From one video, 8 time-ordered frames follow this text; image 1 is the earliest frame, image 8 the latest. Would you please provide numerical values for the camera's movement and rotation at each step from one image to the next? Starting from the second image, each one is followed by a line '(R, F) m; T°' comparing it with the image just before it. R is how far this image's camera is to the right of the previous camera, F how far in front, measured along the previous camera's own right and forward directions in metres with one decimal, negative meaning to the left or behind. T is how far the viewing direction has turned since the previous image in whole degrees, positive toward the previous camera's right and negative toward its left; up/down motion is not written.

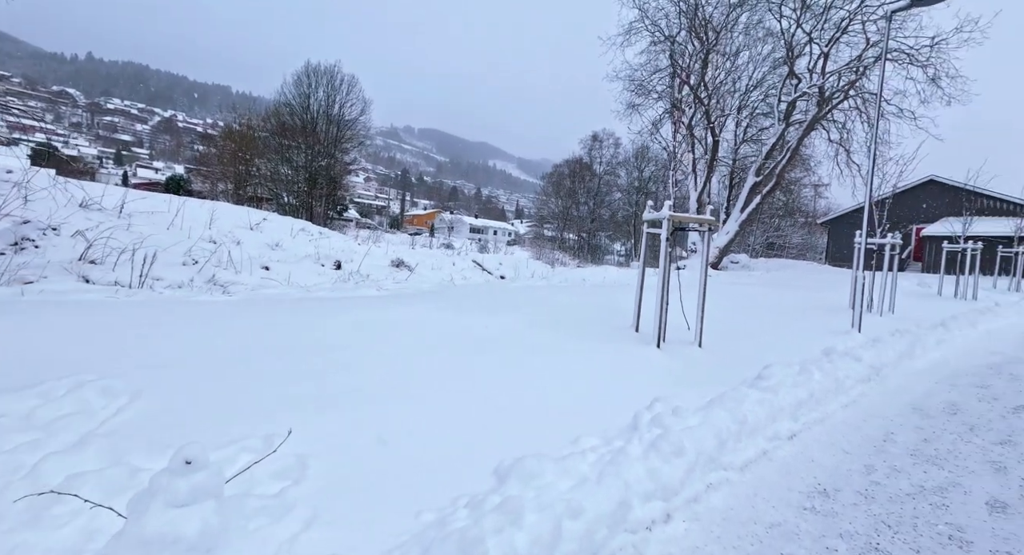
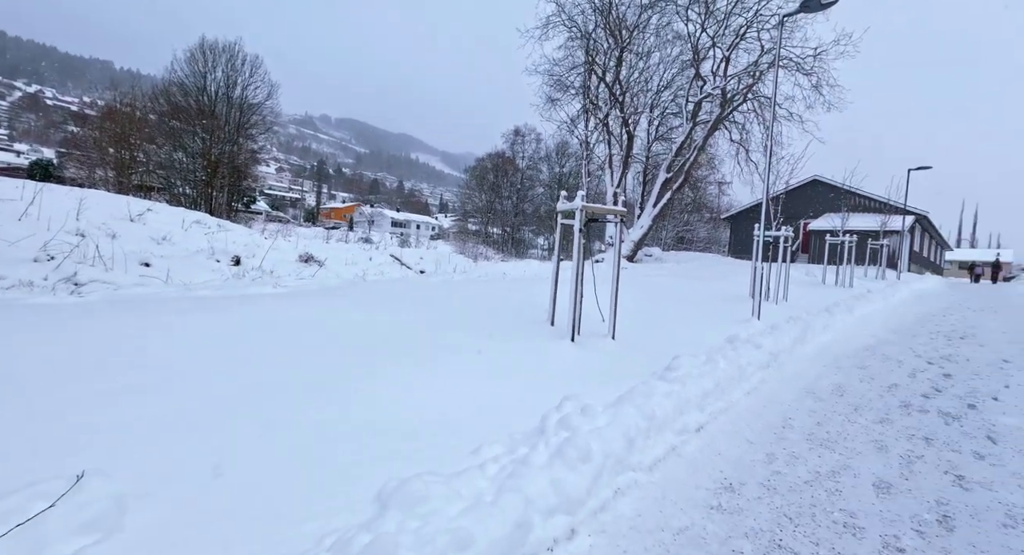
(+0.2, +0.3) m; +9°
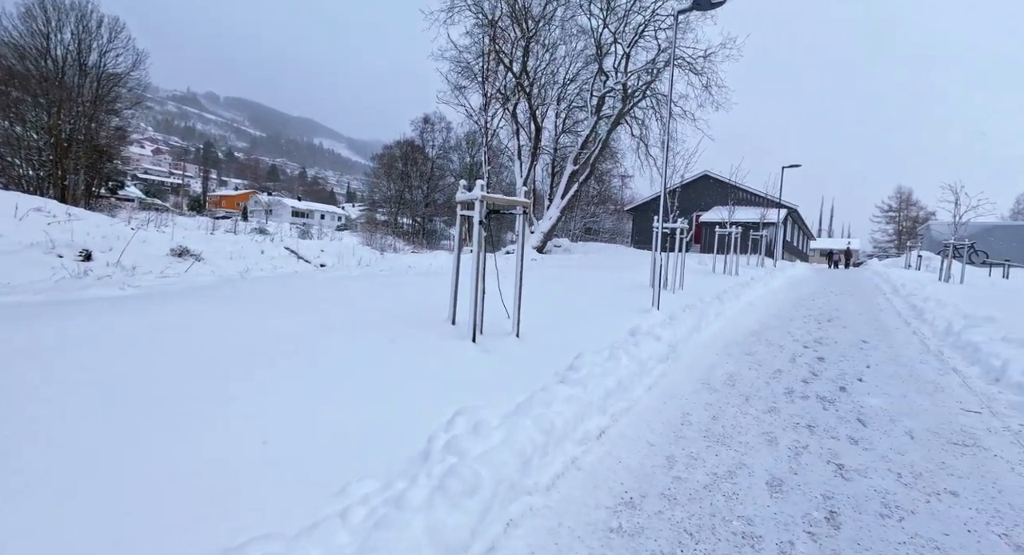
(+0.2, +0.3) m; +10°
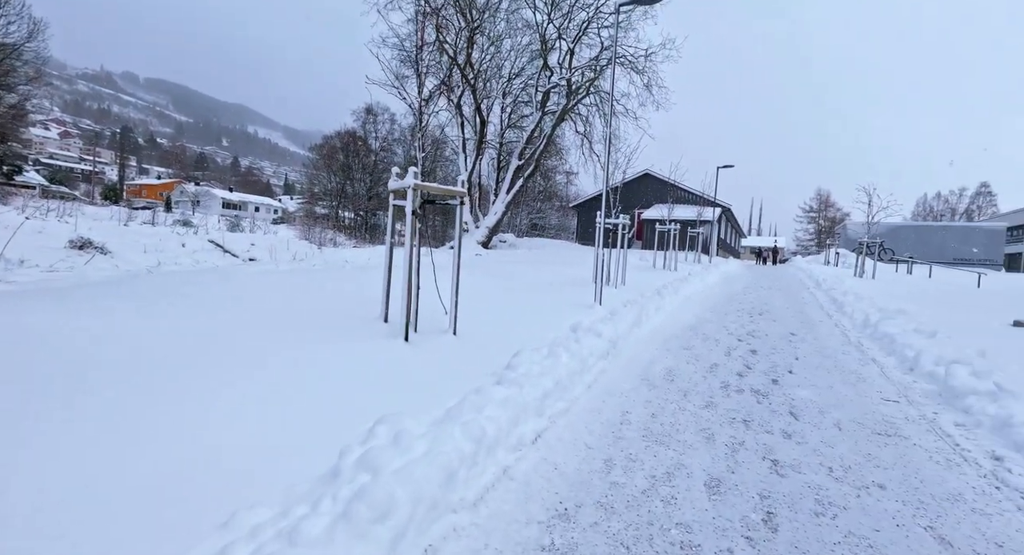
(+0.1, +0.2) m; +6°
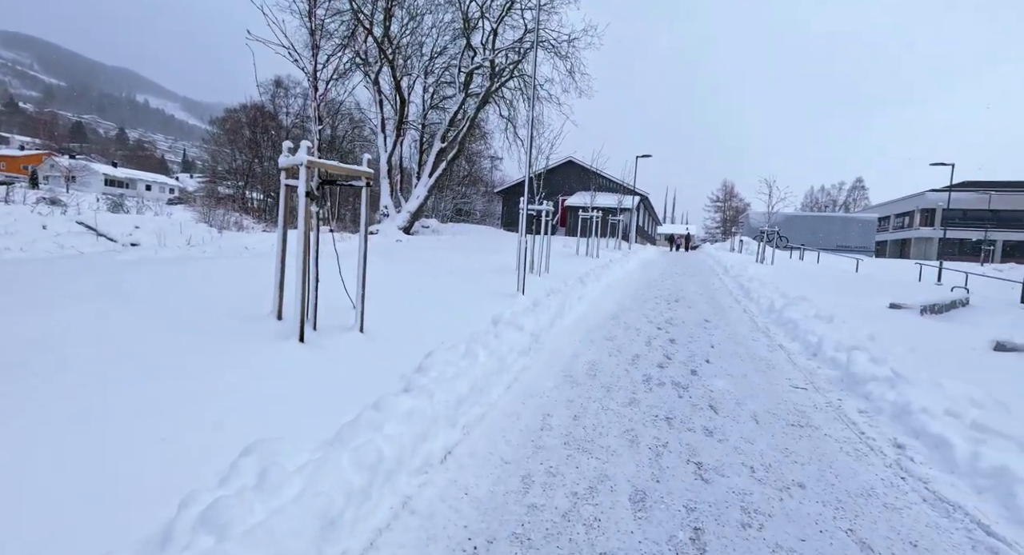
(+0.1, +0.4) m; +8°
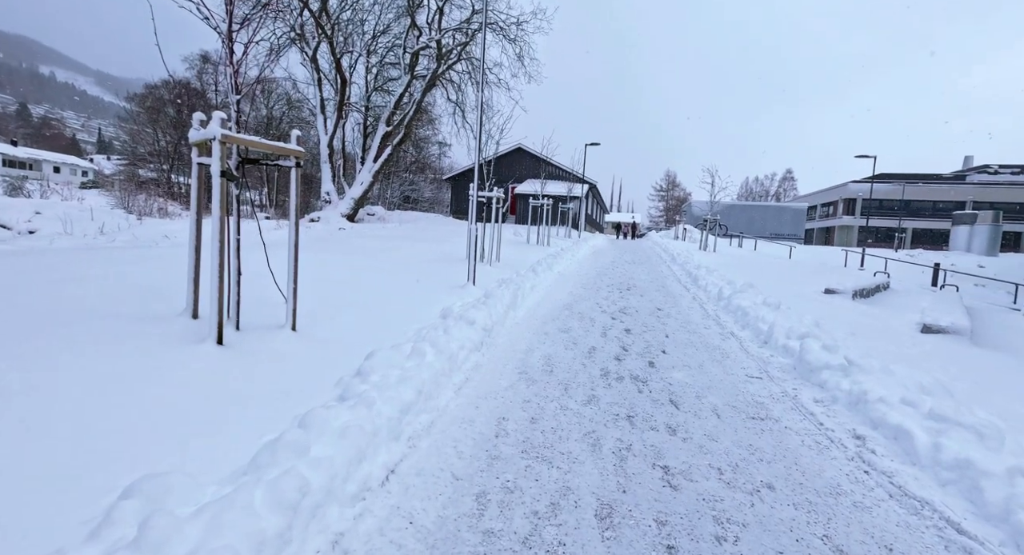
(0.0, +0.3) m; +6°
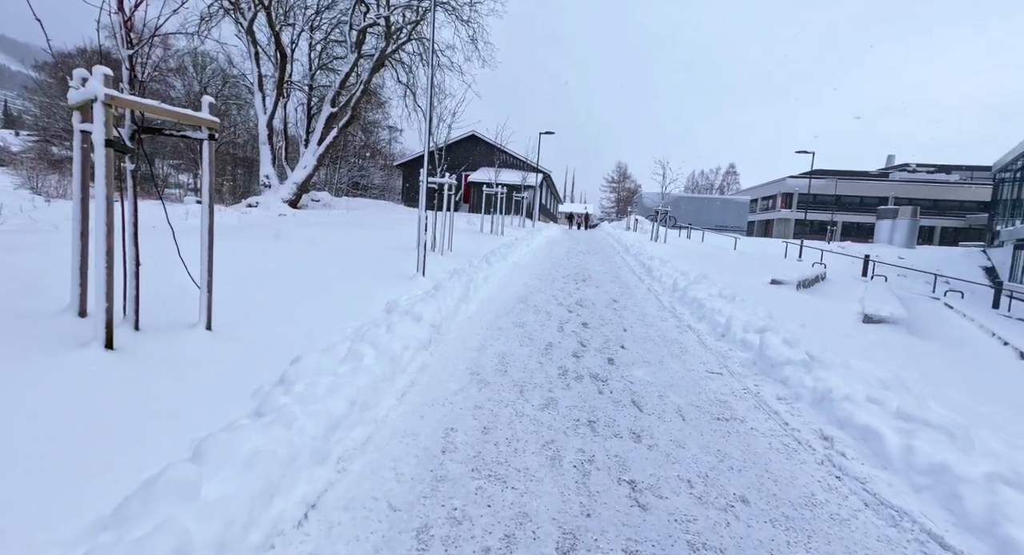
(0.0, +0.4) m; +5°
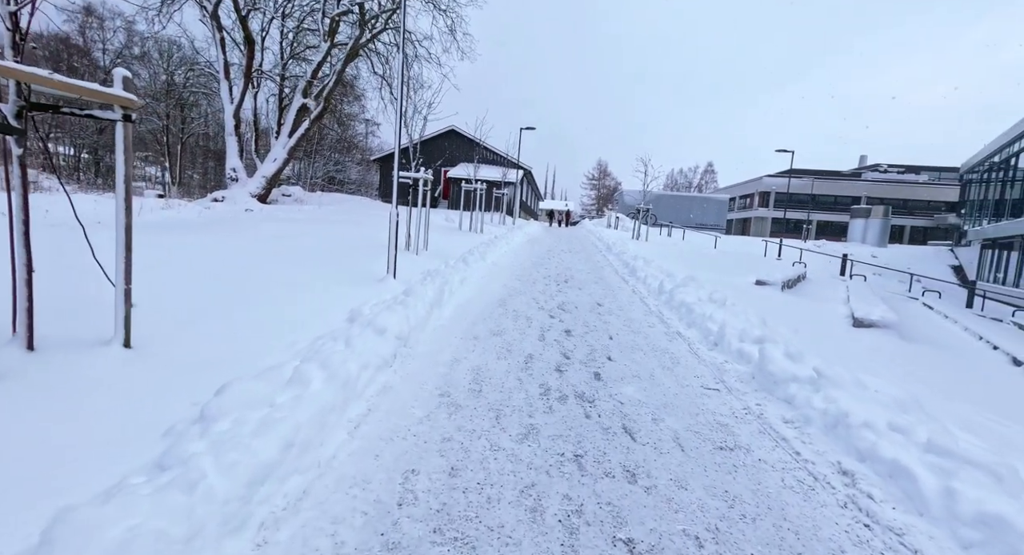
(0.0, +0.5) m; +2°
